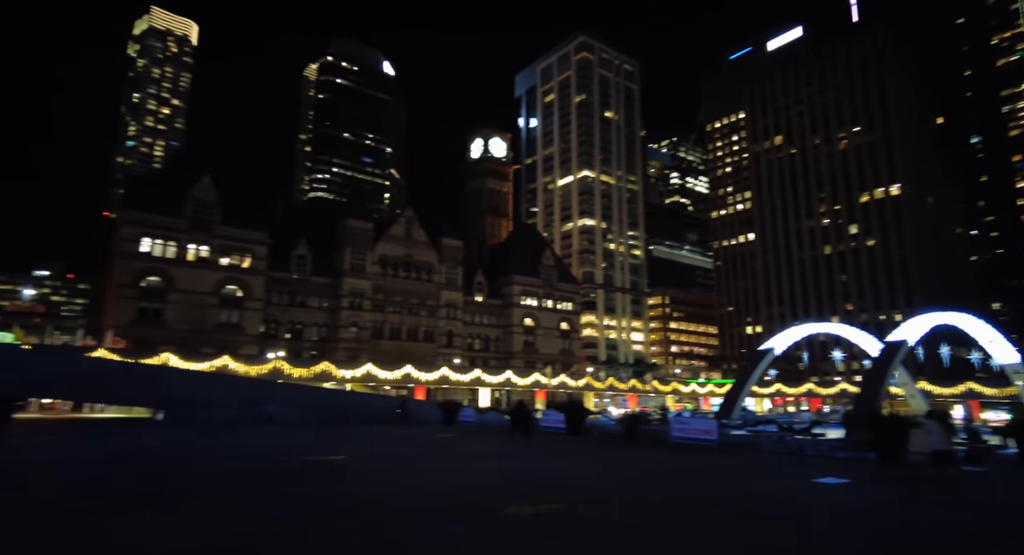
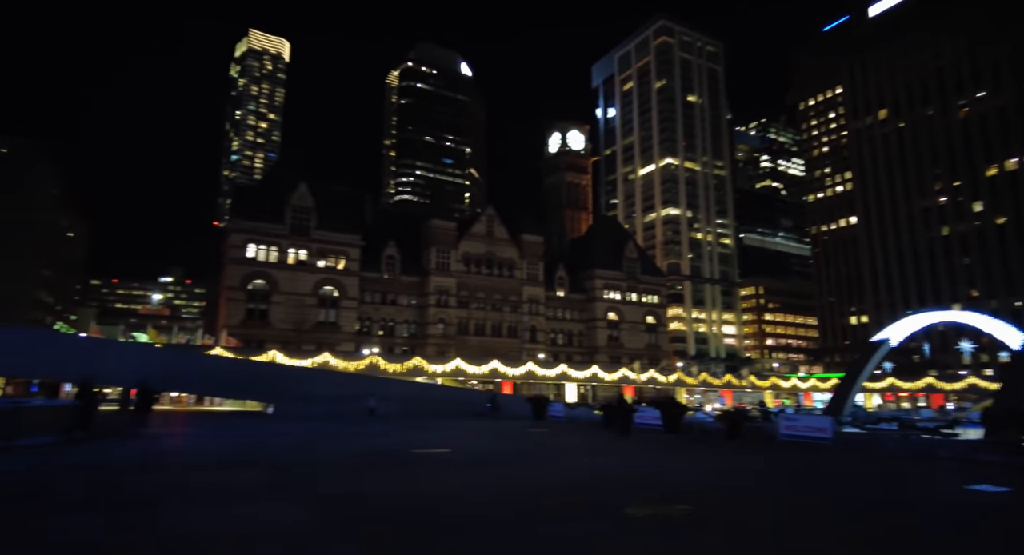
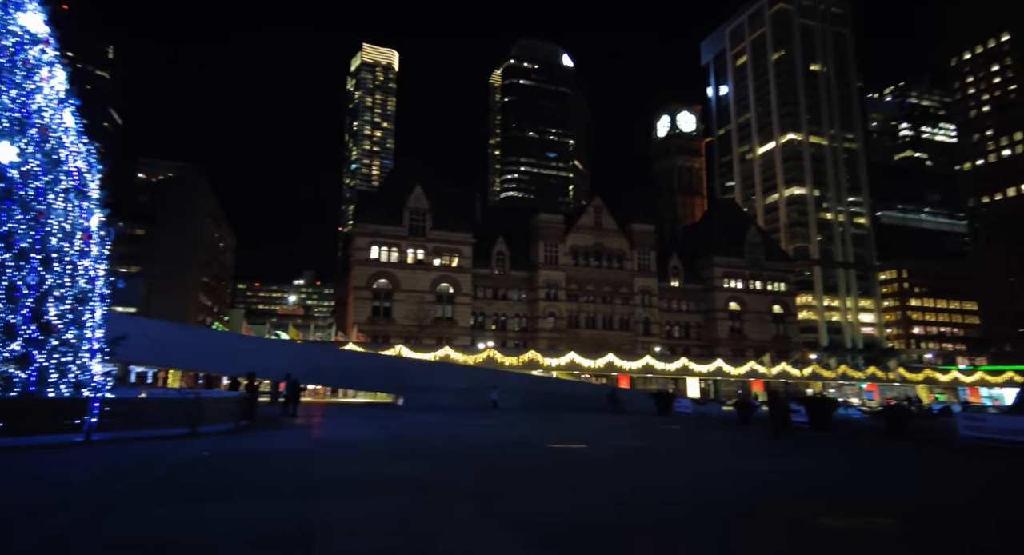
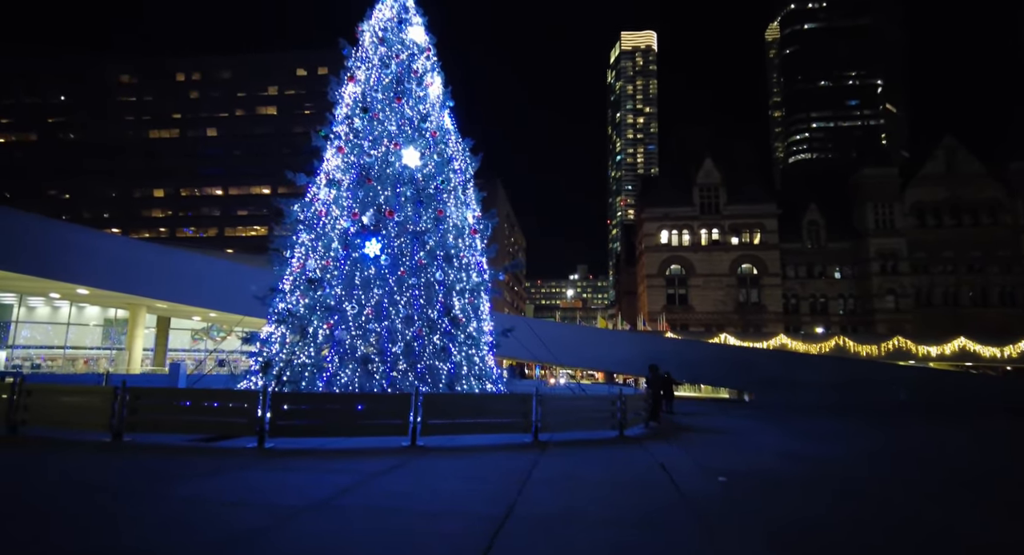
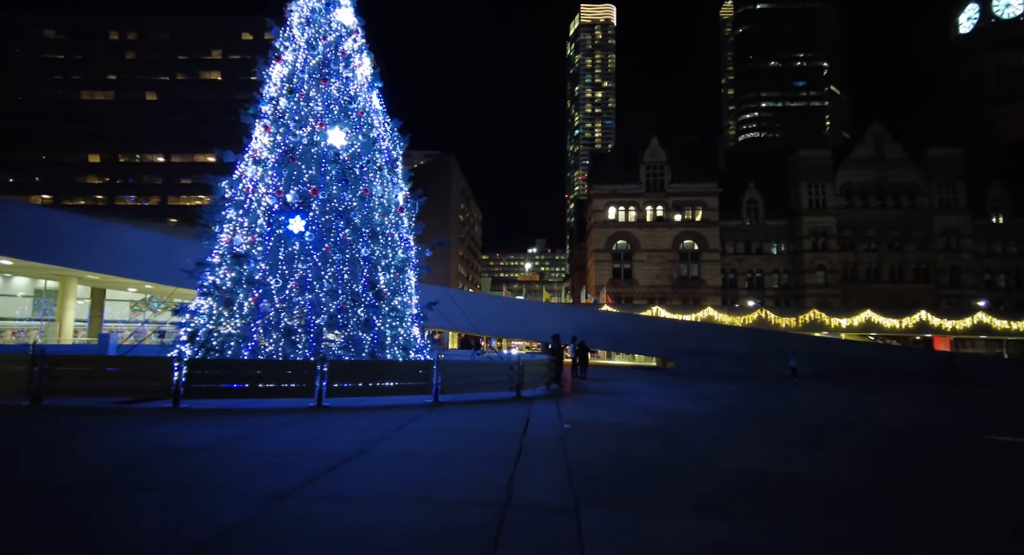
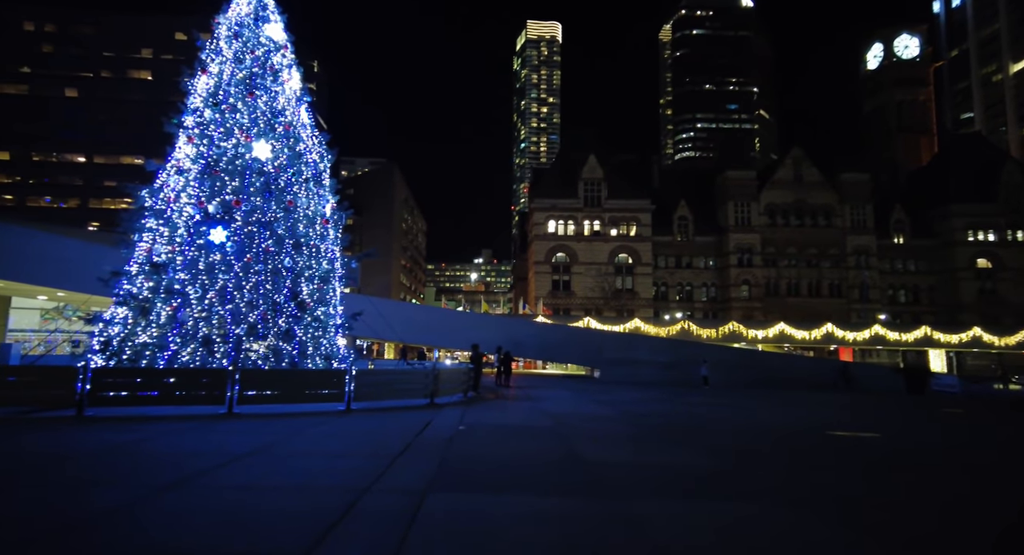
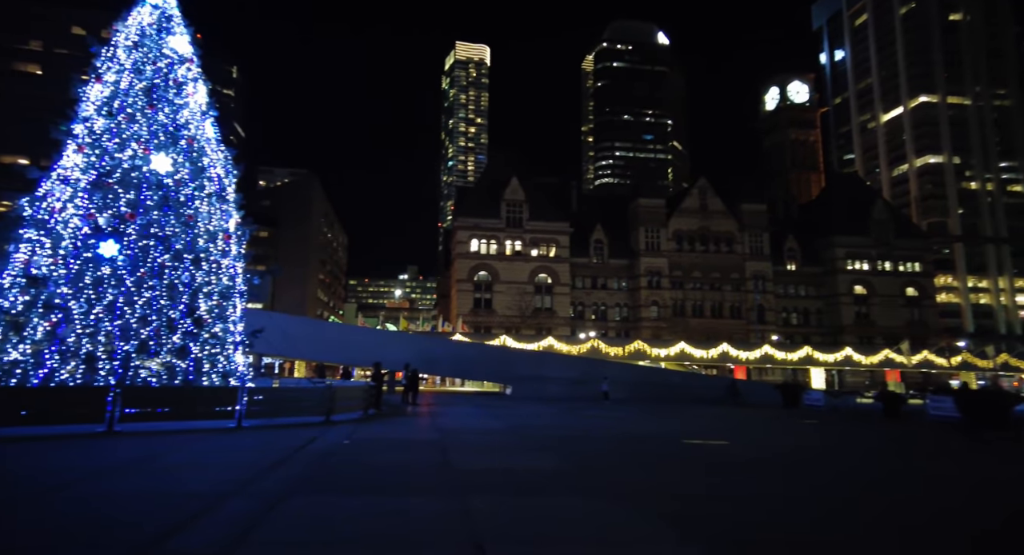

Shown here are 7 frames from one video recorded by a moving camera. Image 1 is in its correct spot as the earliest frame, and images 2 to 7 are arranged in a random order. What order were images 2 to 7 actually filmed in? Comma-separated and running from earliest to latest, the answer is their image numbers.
2, 3, 7, 6, 5, 4
